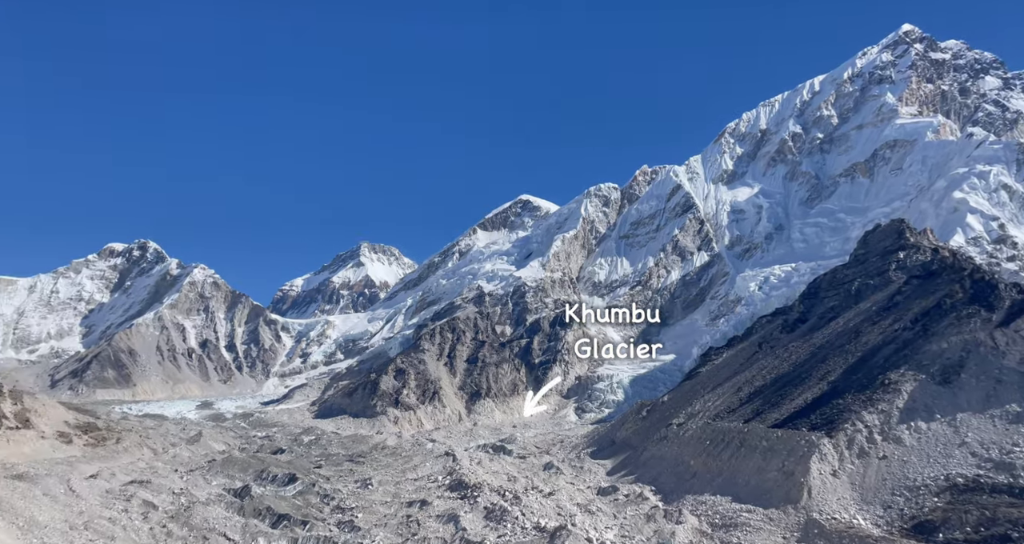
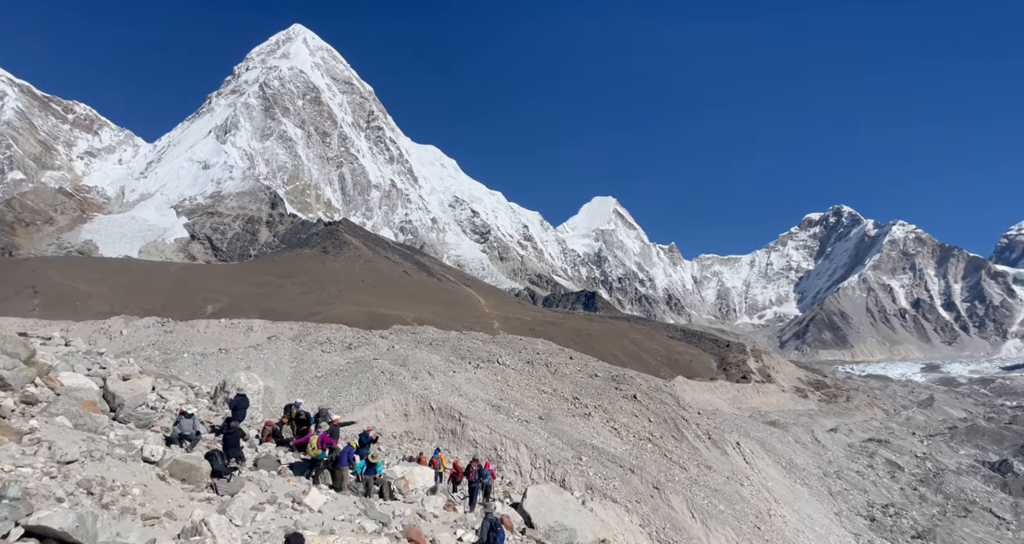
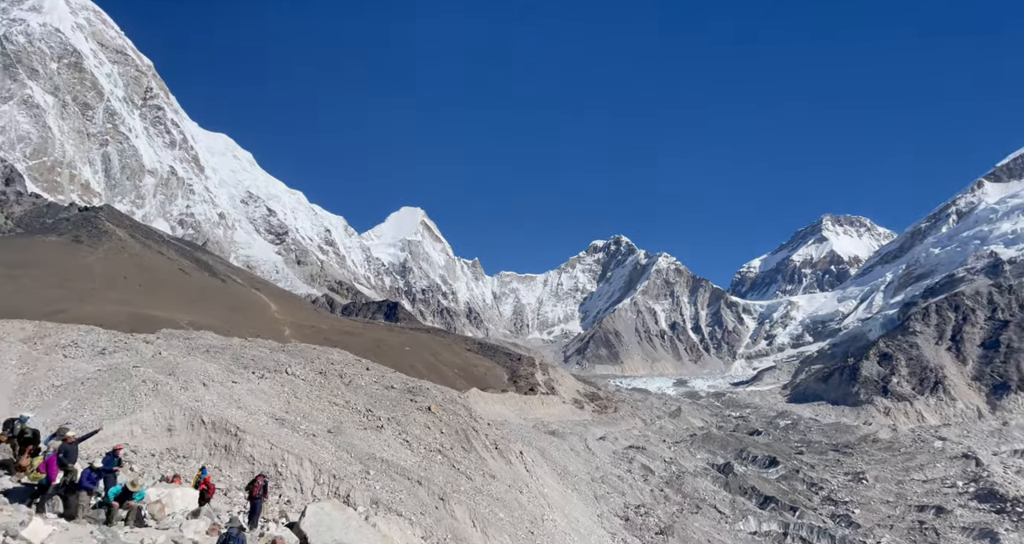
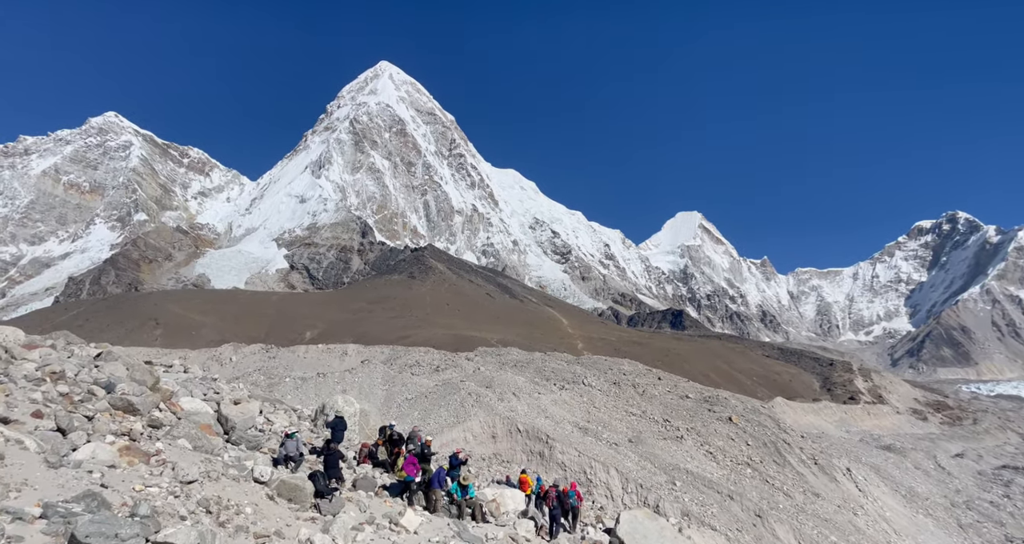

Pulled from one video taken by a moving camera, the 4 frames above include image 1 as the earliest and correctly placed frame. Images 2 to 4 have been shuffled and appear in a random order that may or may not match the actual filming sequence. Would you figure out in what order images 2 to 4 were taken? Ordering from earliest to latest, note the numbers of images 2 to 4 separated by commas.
3, 2, 4
